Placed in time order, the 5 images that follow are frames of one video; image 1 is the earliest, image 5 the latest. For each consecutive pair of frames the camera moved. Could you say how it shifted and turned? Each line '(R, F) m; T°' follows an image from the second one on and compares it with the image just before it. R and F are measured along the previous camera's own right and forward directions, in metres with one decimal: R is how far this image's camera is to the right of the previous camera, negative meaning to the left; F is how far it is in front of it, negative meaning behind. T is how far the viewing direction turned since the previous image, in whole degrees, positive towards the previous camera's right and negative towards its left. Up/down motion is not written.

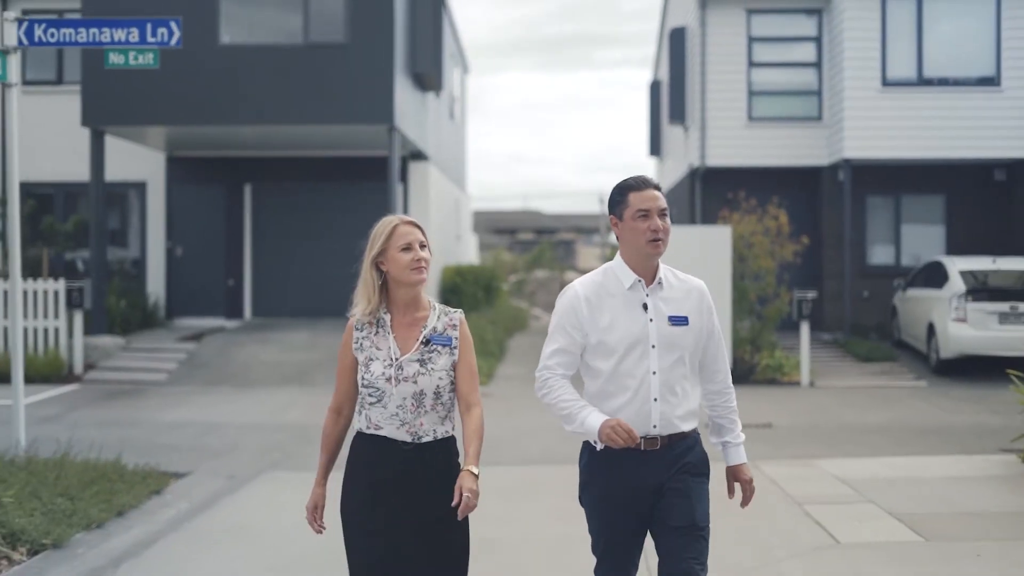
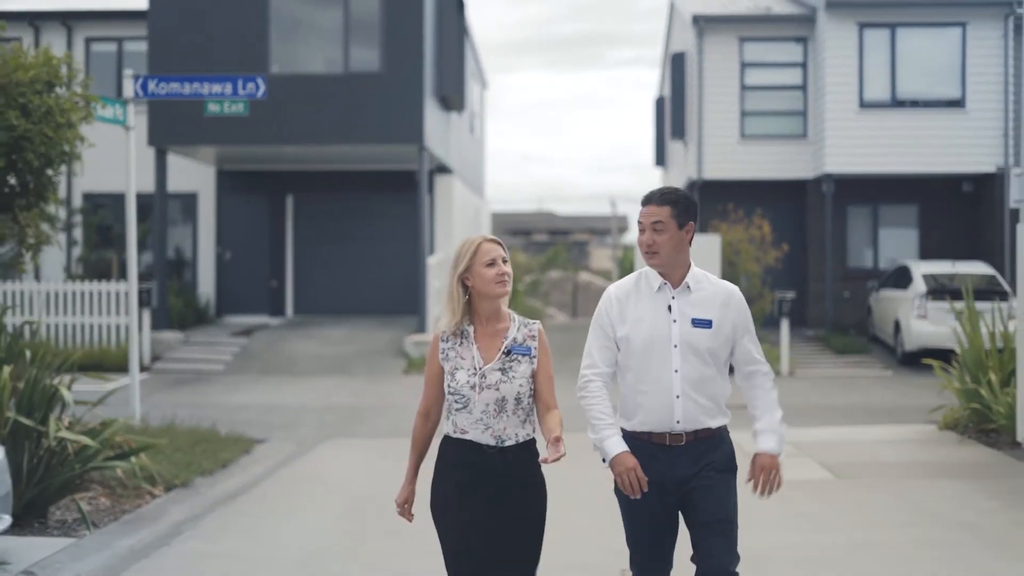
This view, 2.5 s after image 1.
(0.0, -2.0) m; -1°
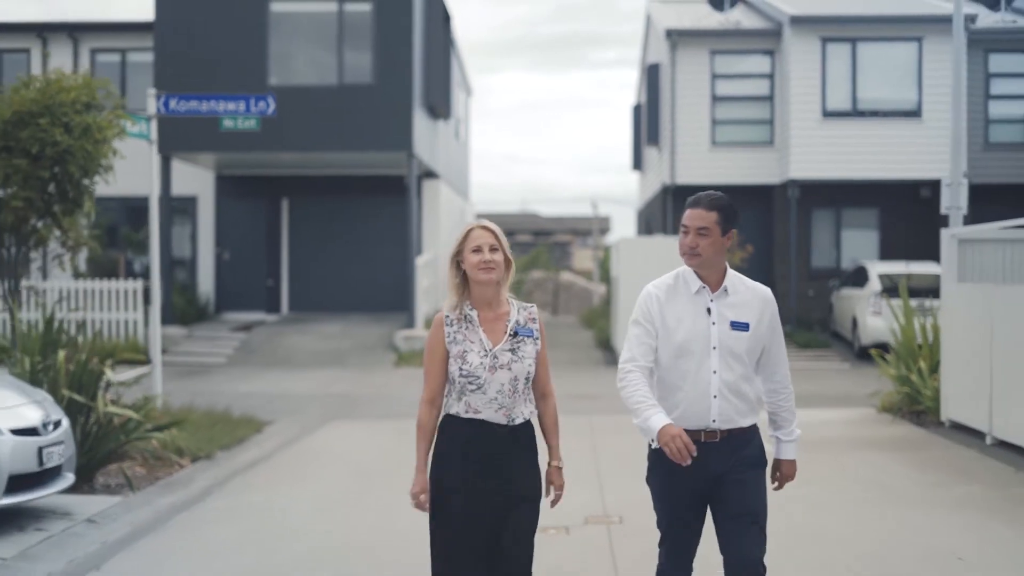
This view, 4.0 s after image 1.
(0.0, -1.2) m; +1°
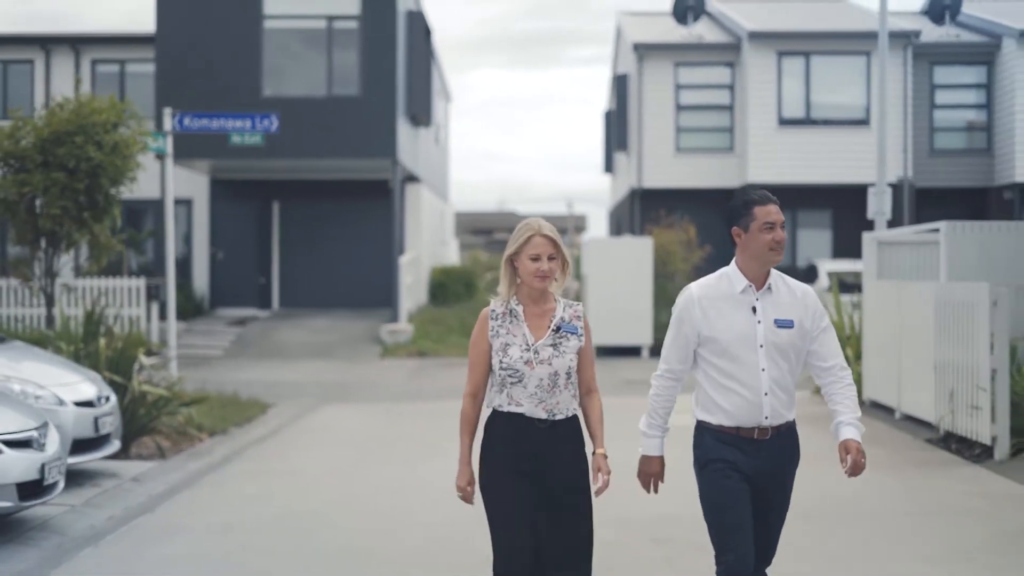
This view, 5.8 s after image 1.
(0.0, -1.4) m; +1°
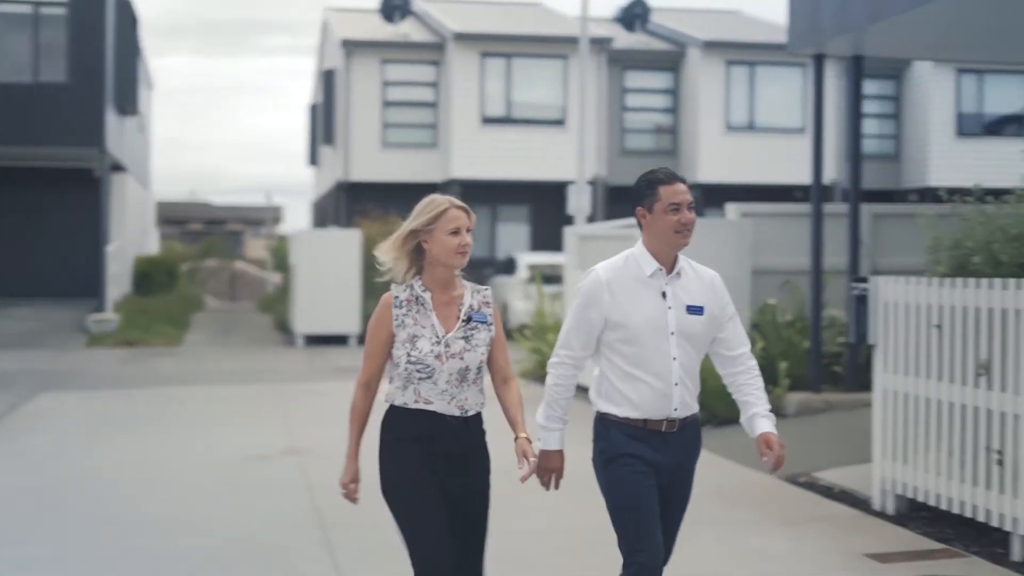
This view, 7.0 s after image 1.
(-0.5, -0.6) m; +16°
